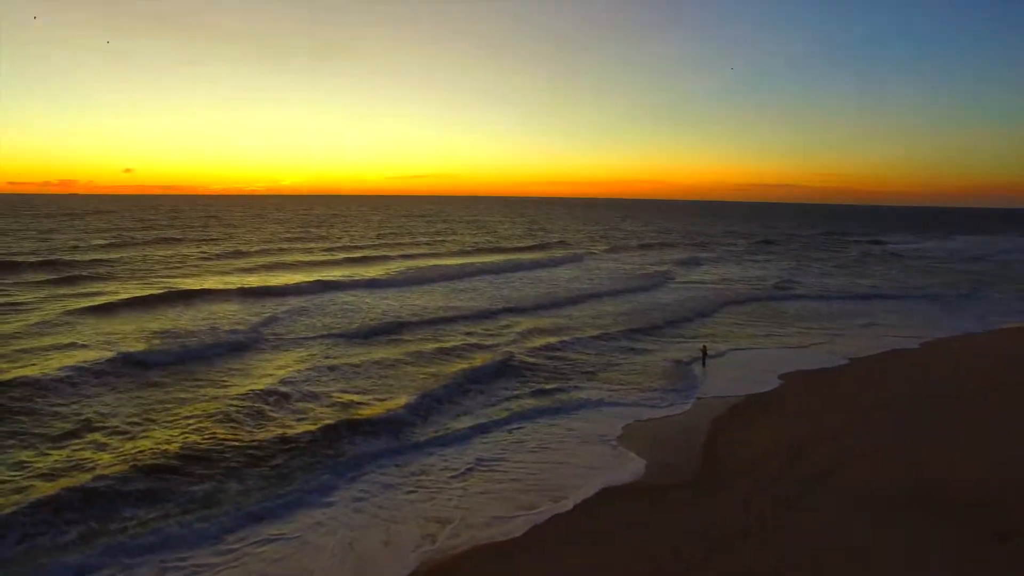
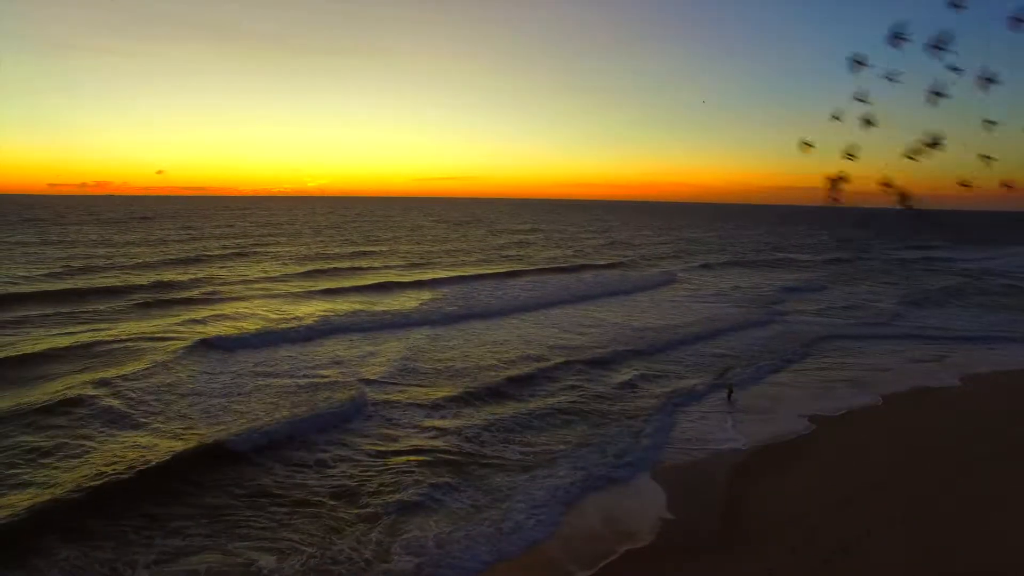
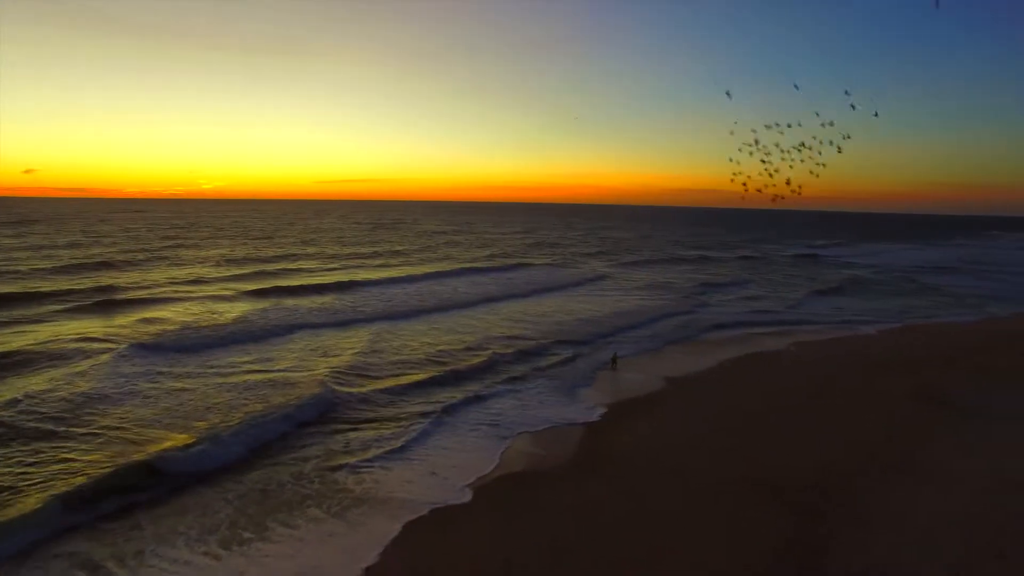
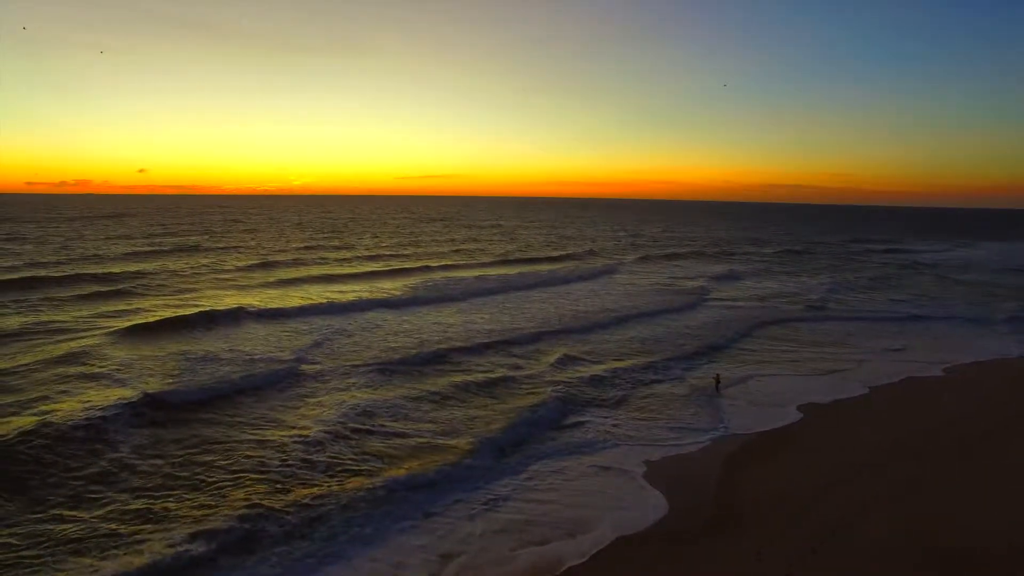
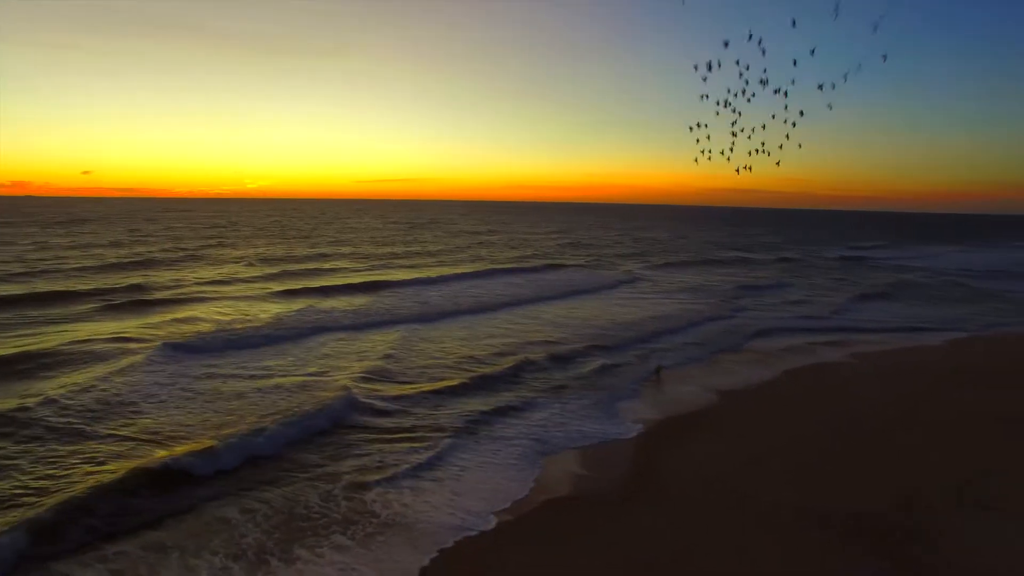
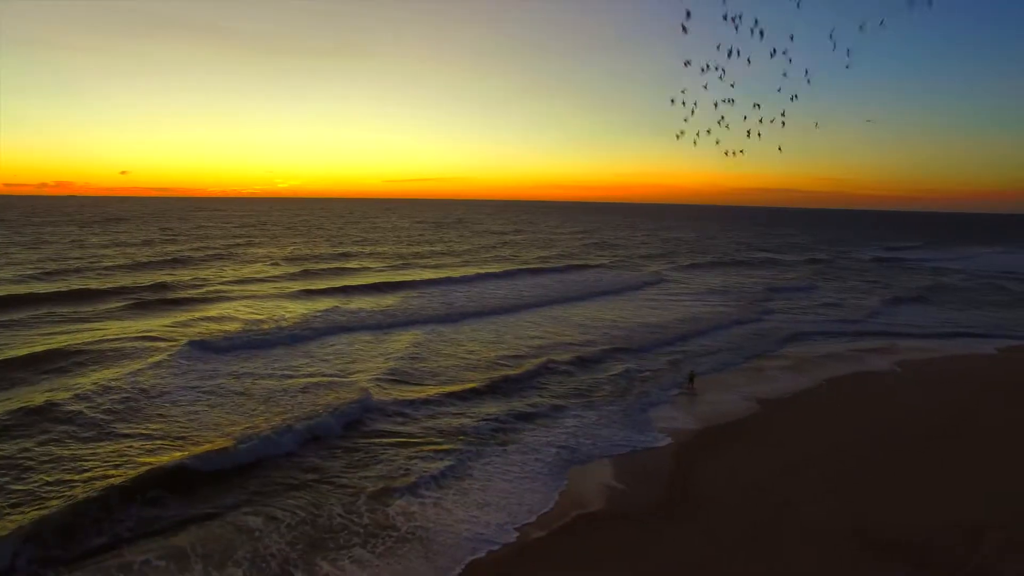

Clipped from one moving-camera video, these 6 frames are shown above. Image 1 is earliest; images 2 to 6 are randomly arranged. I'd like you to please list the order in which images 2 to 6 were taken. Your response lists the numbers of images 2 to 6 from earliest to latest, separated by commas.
4, 2, 6, 5, 3
